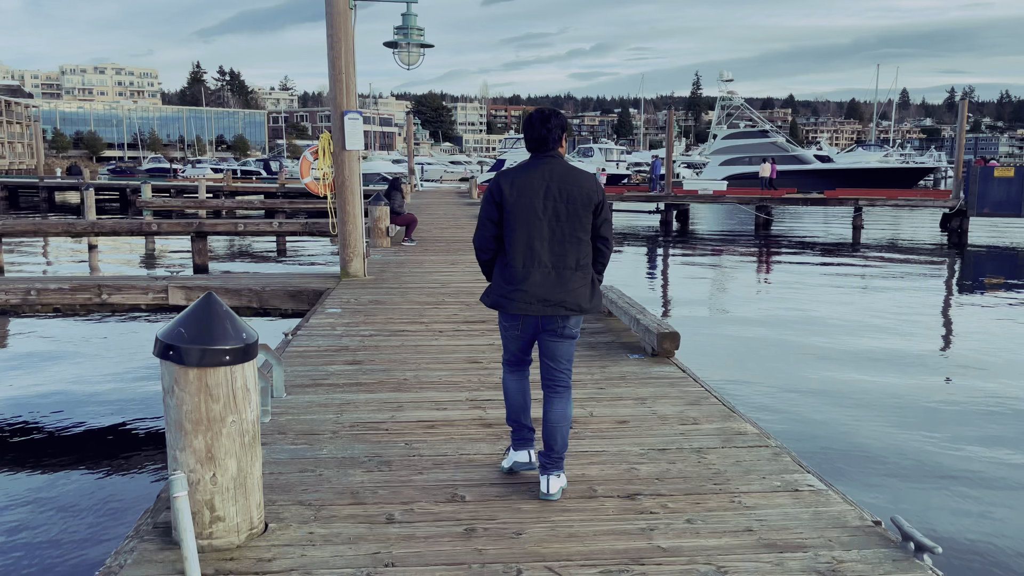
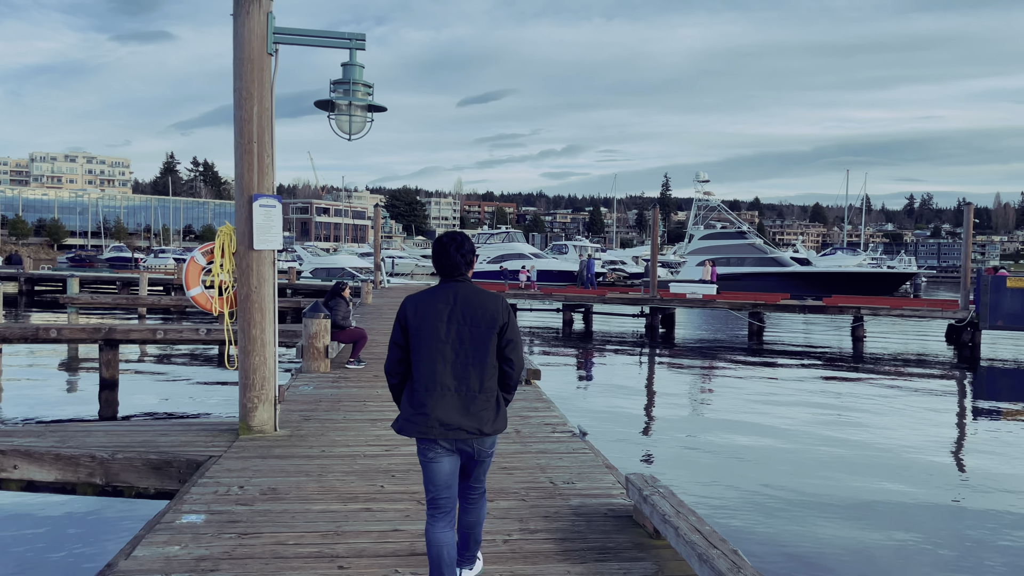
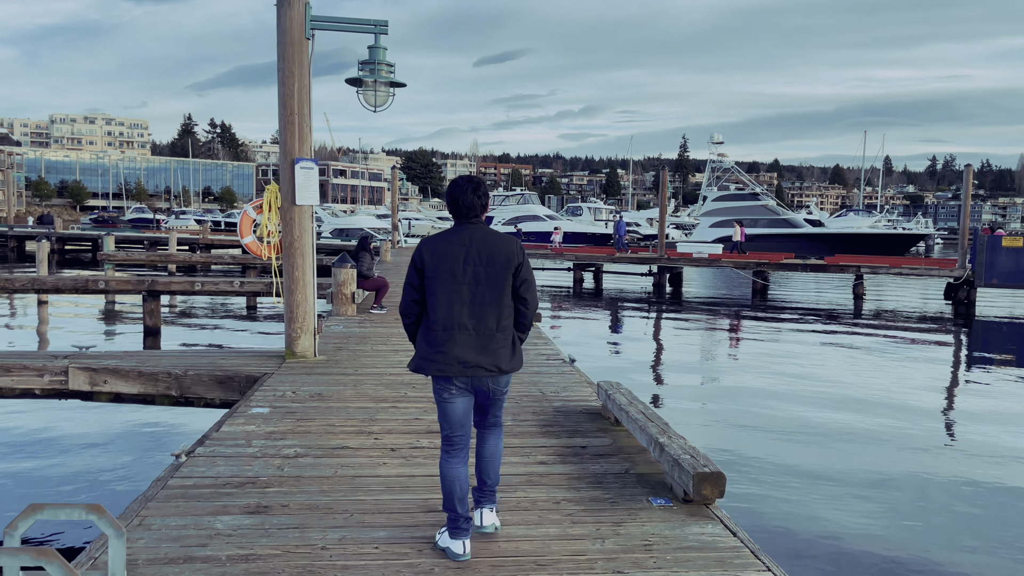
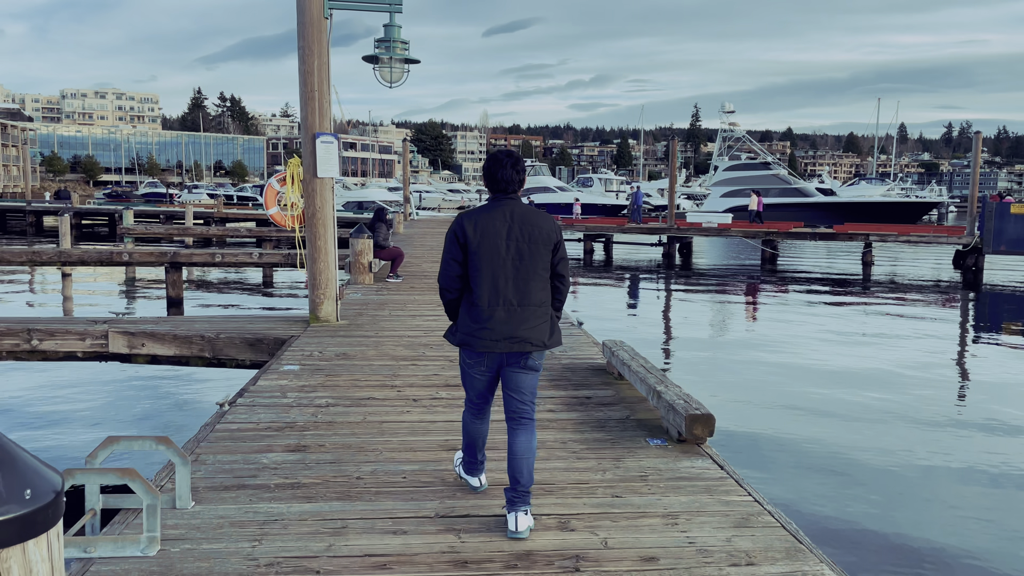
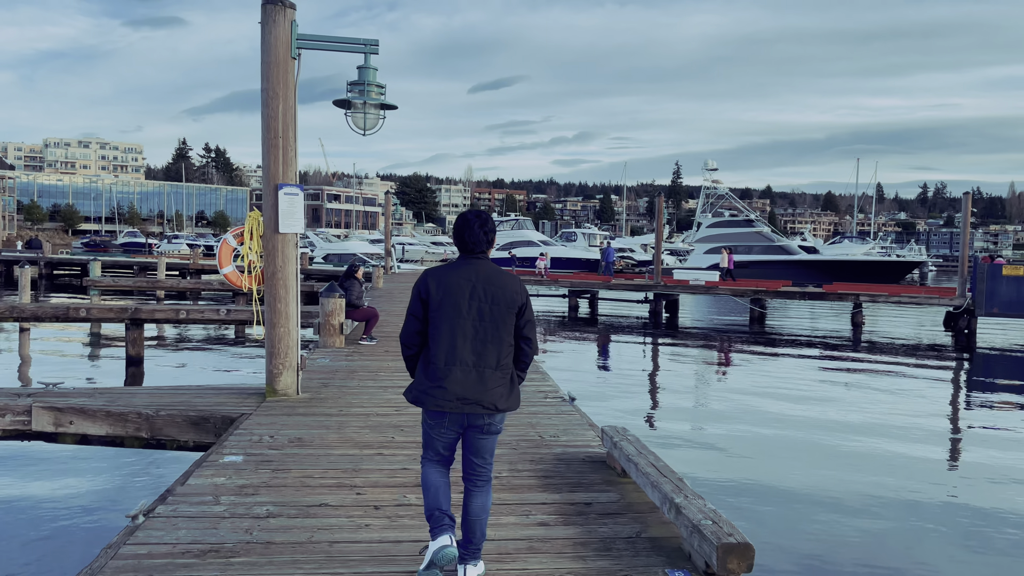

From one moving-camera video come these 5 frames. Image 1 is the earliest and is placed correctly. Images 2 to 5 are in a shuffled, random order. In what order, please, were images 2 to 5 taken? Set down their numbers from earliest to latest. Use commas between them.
4, 3, 5, 2
